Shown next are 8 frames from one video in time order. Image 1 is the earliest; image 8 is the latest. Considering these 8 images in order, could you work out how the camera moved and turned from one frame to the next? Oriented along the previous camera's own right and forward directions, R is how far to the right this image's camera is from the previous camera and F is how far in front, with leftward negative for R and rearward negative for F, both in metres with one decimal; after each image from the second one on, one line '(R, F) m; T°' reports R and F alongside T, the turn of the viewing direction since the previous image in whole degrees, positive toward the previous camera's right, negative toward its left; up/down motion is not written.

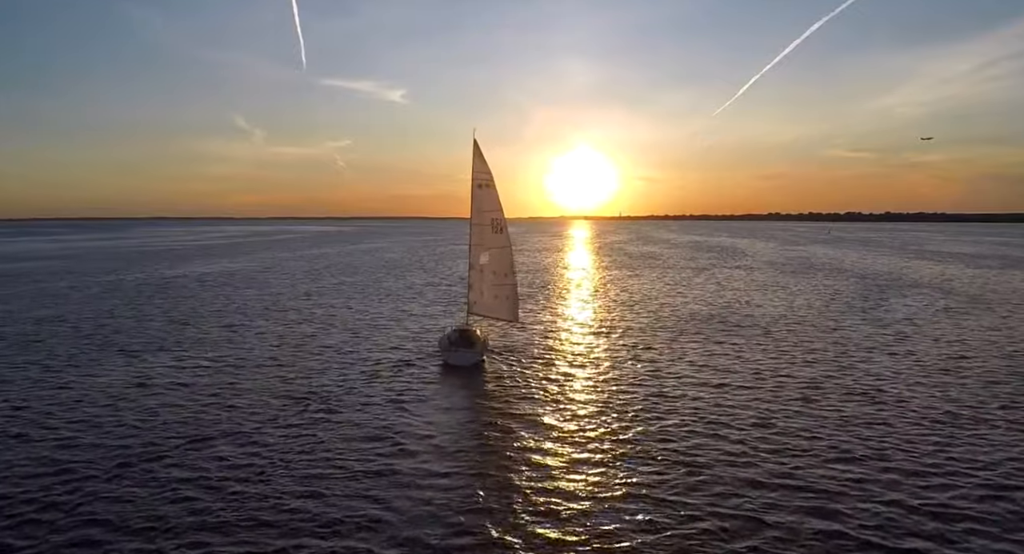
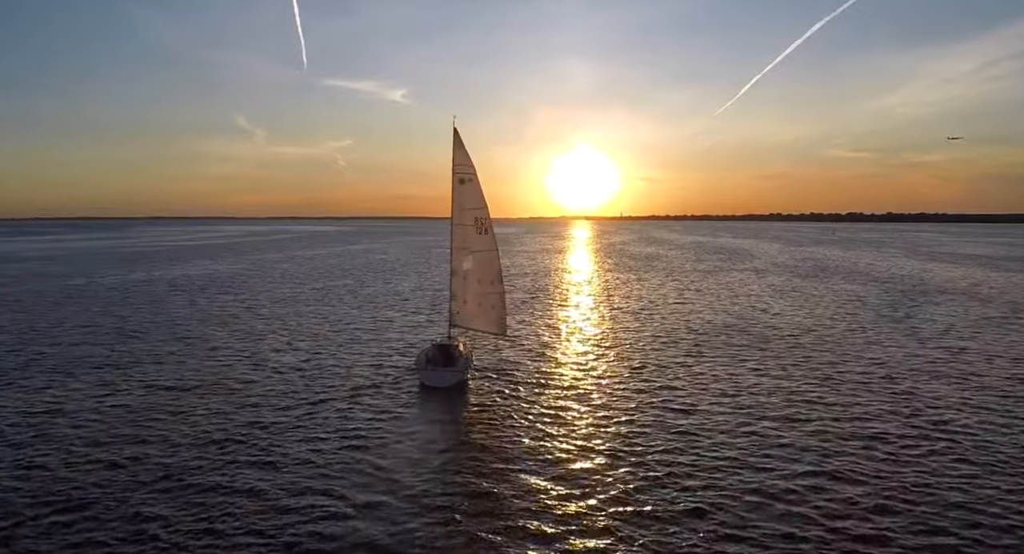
(+0.7, +4.4) m; 0°
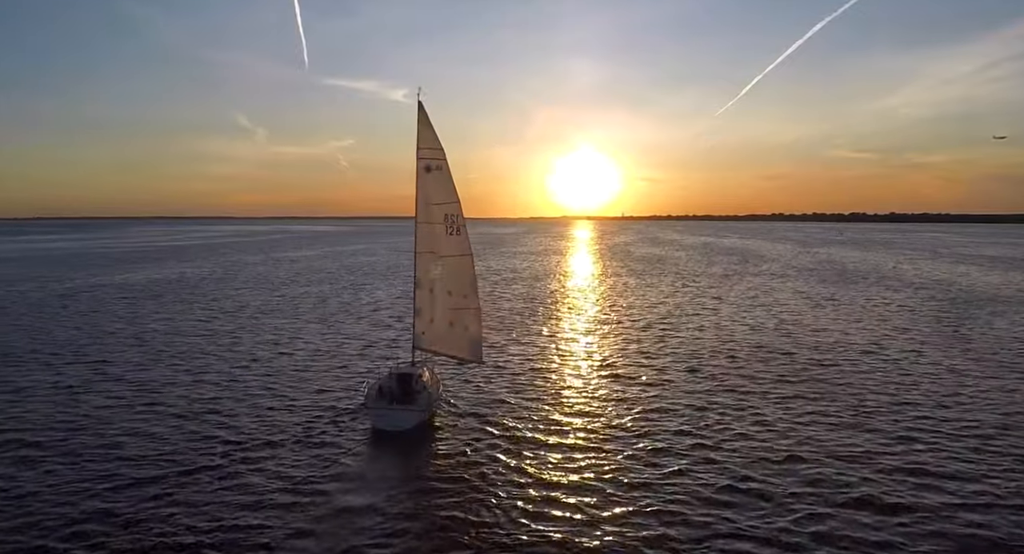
(+0.9, +6.4) m; 0°
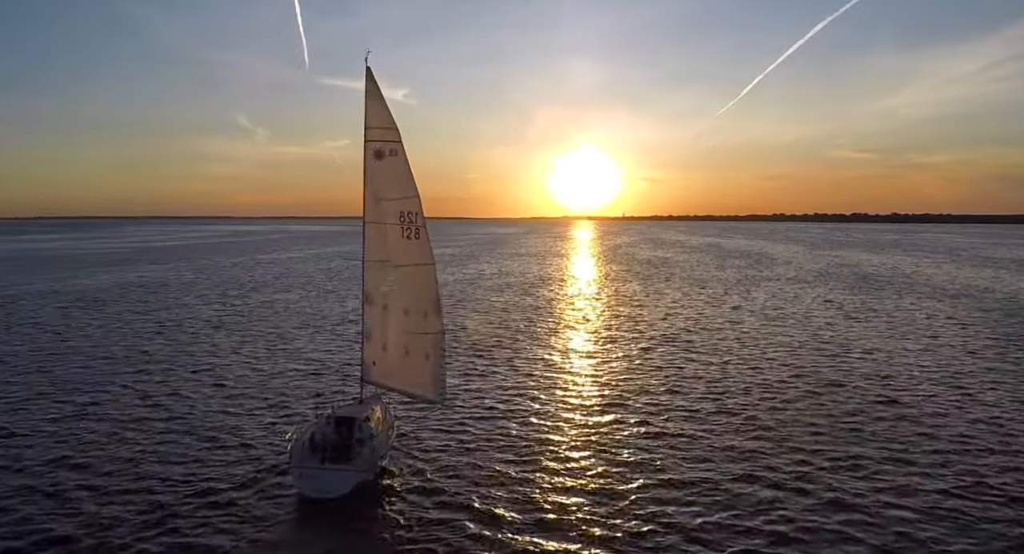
(+0.8, +5.4) m; 0°
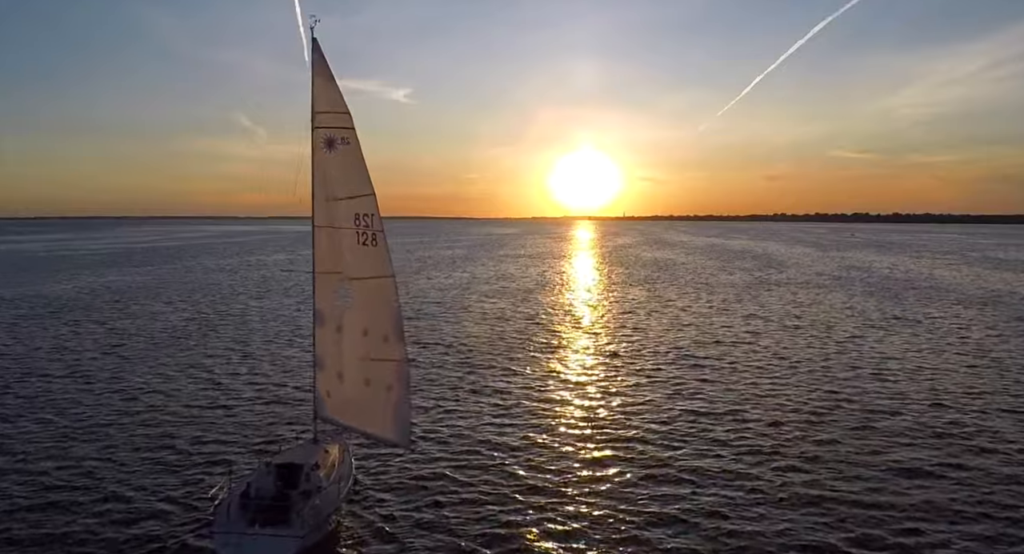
(+0.5, +3.4) m; 0°
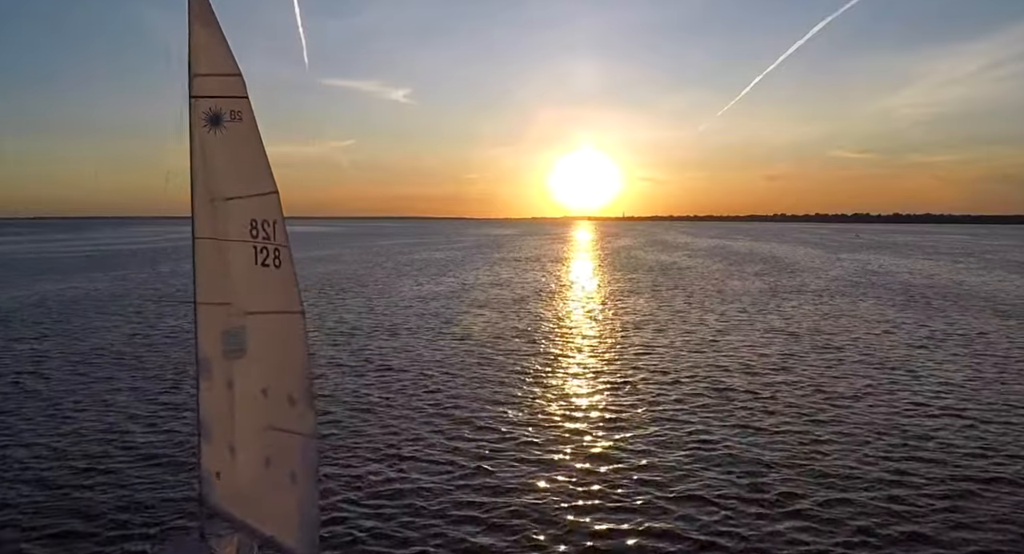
(+0.6, +4.7) m; 0°
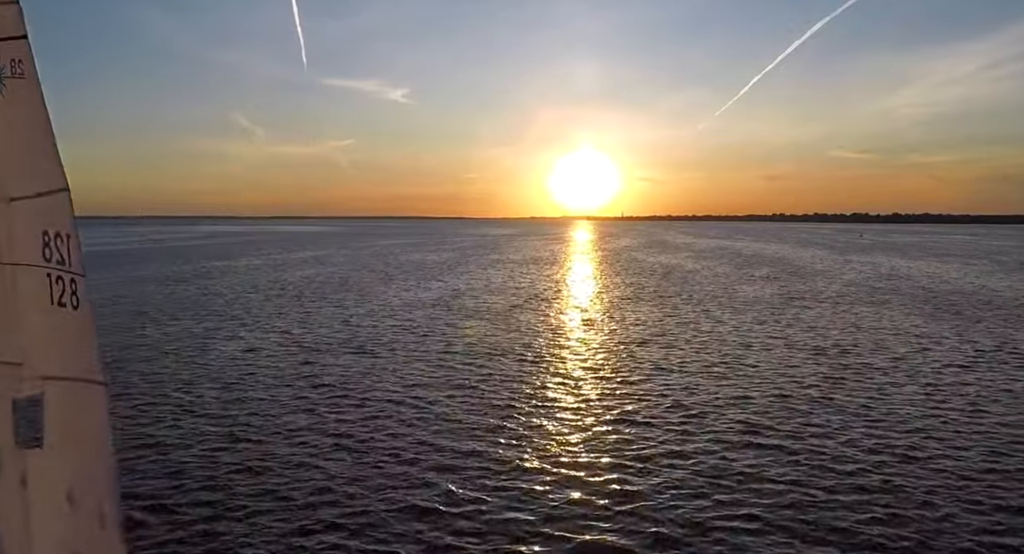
(+0.5, +3.9) m; 0°
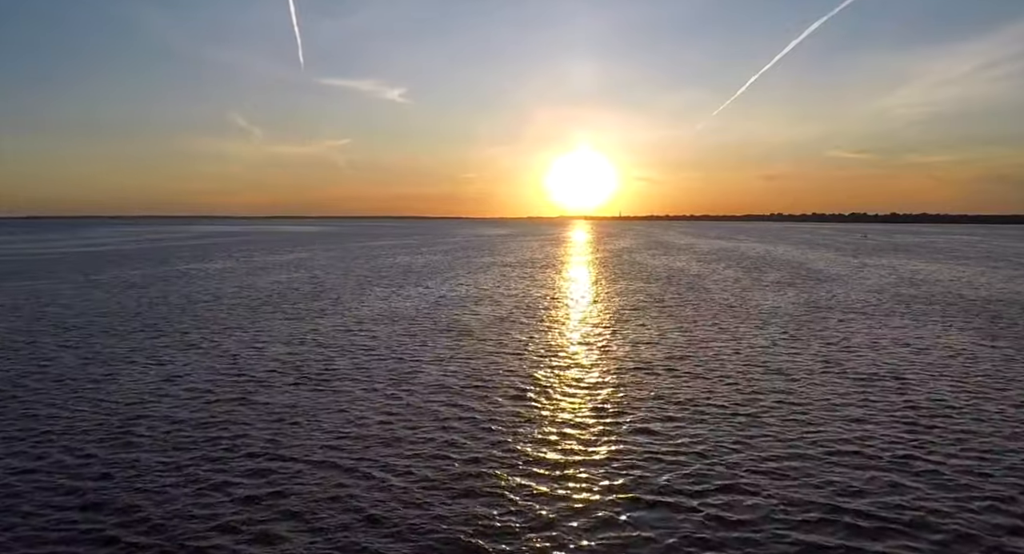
(+0.6, +5.5) m; 0°
